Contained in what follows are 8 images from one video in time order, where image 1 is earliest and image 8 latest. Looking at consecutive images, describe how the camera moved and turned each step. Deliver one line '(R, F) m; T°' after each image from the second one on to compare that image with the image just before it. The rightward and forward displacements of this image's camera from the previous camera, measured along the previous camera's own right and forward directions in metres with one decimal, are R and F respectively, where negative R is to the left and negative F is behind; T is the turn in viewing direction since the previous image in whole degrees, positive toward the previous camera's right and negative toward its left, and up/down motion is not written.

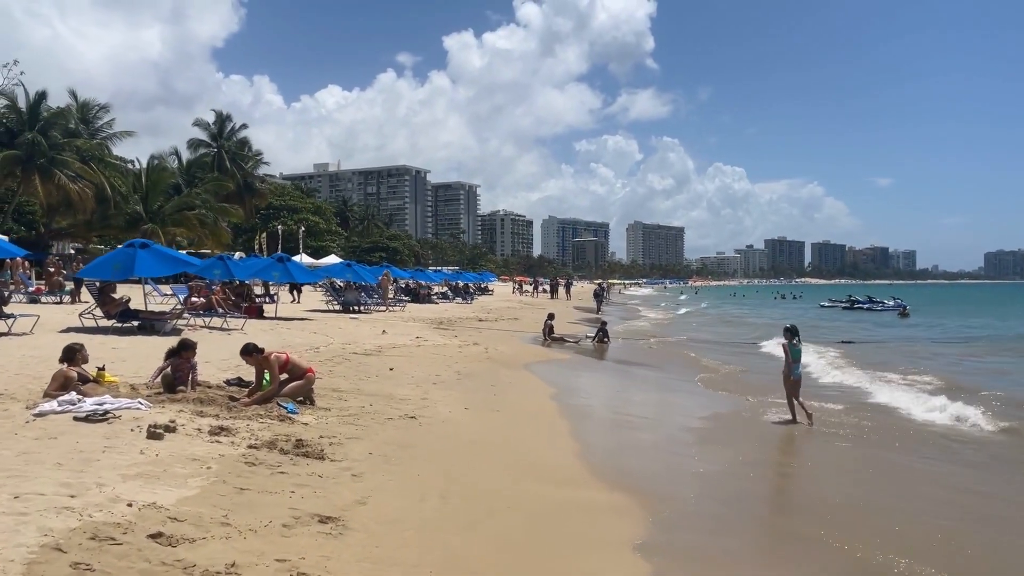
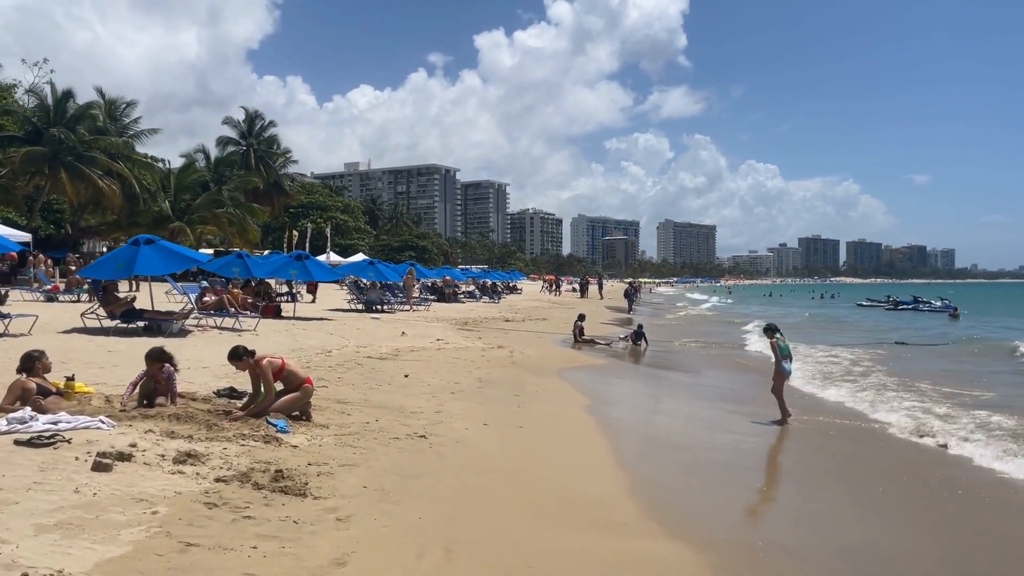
(0.0, +1.1) m; -2°
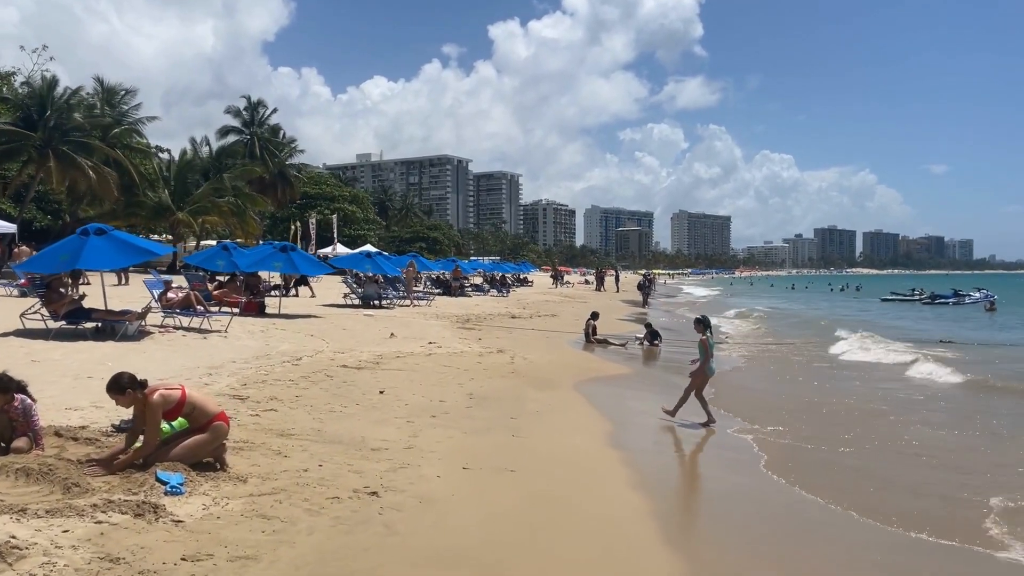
(+0.2, +1.8) m; -1°
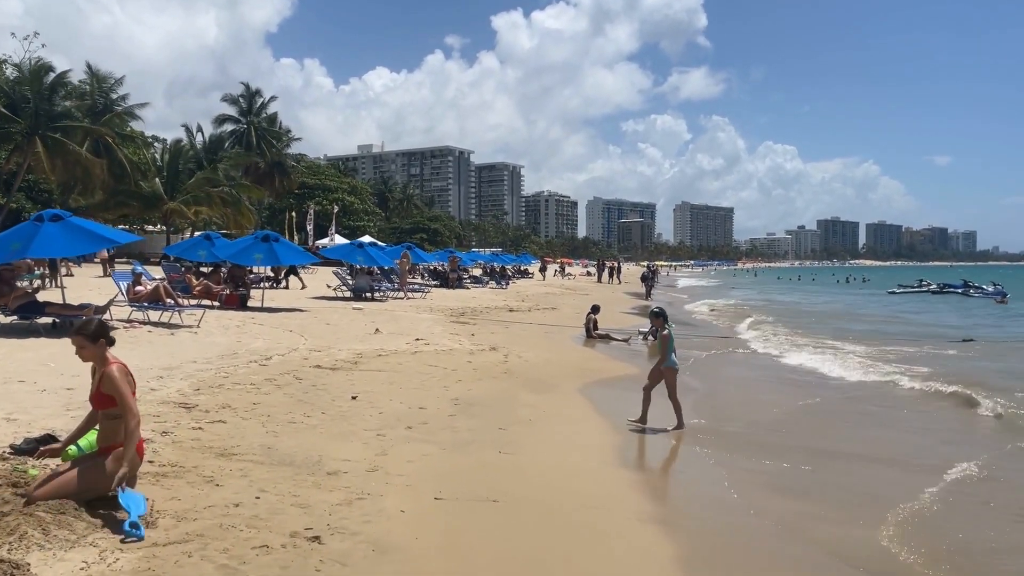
(+0.1, +1.0) m; 0°
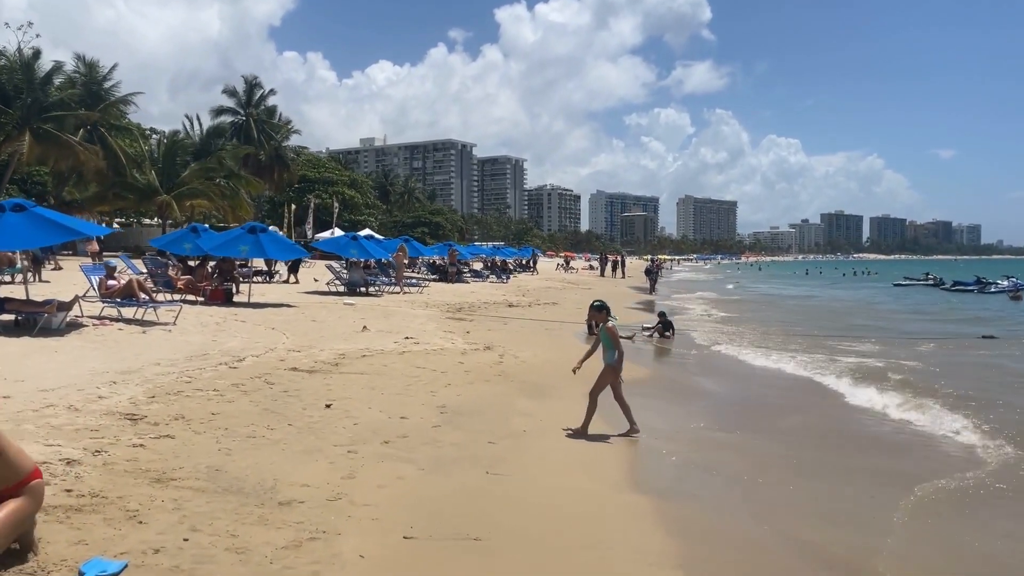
(+0.1, +0.8) m; 0°
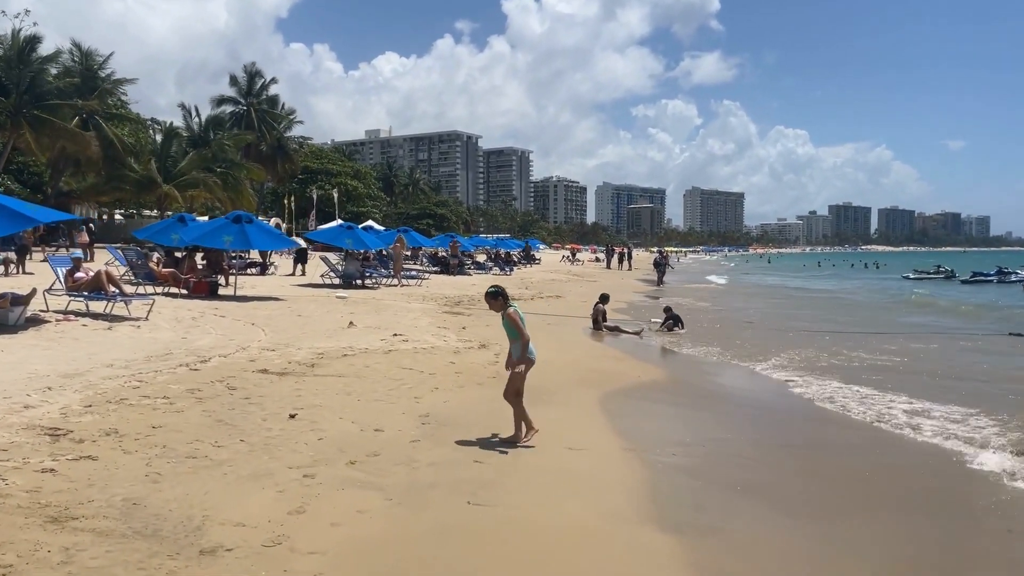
(+0.1, +0.9) m; 0°
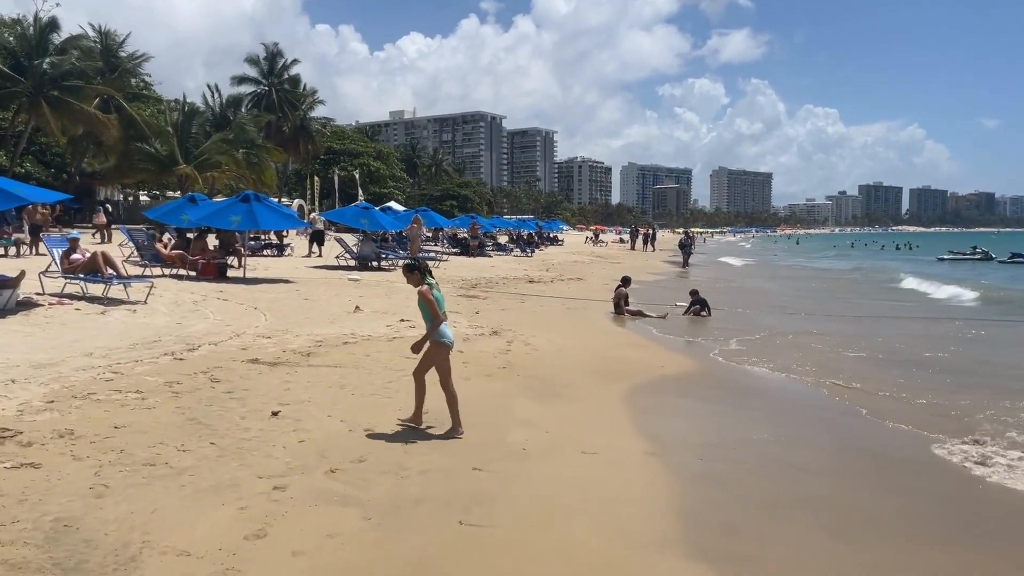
(+0.1, +0.7) m; -2°
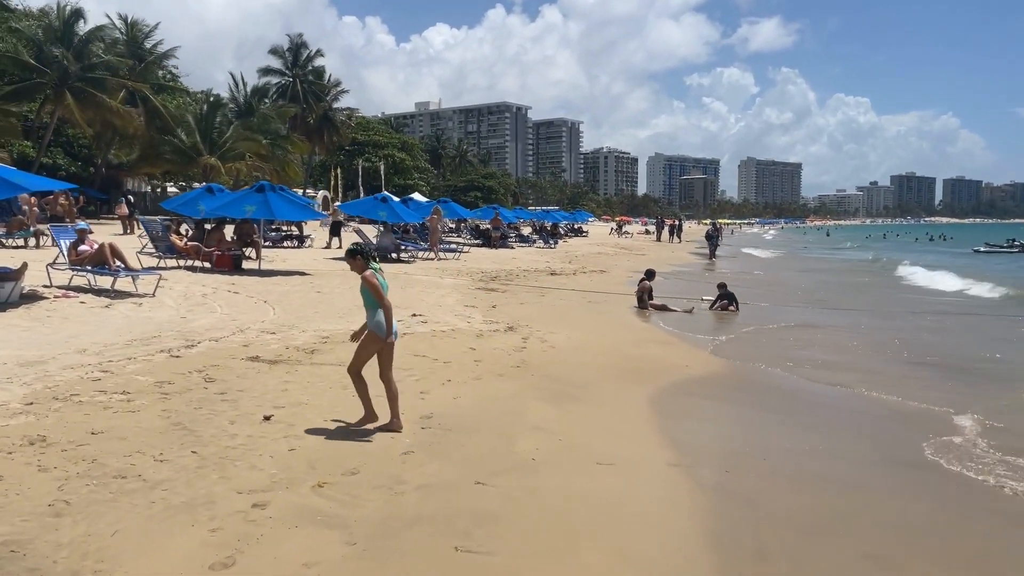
(+0.1, +0.4) m; -2°
